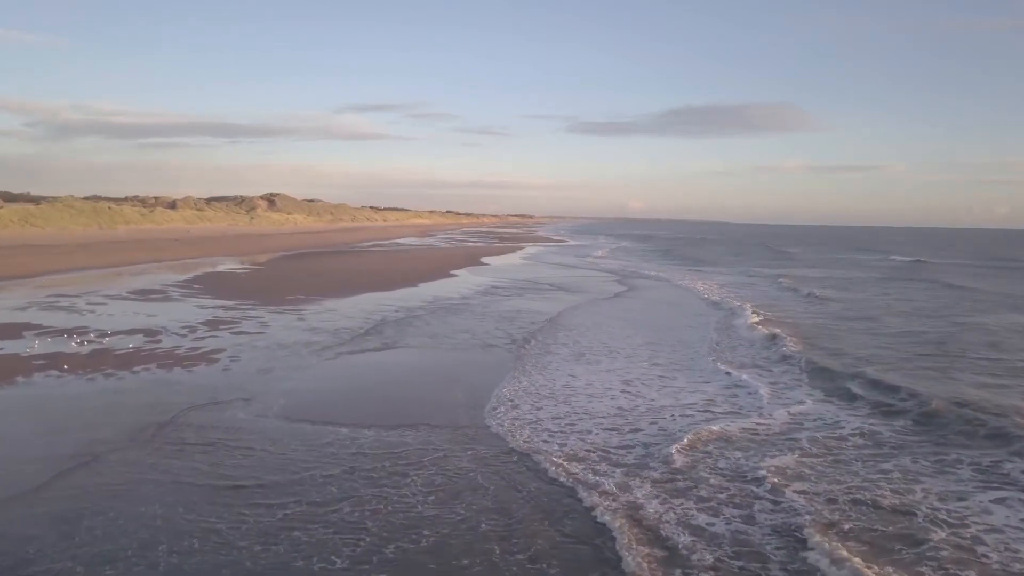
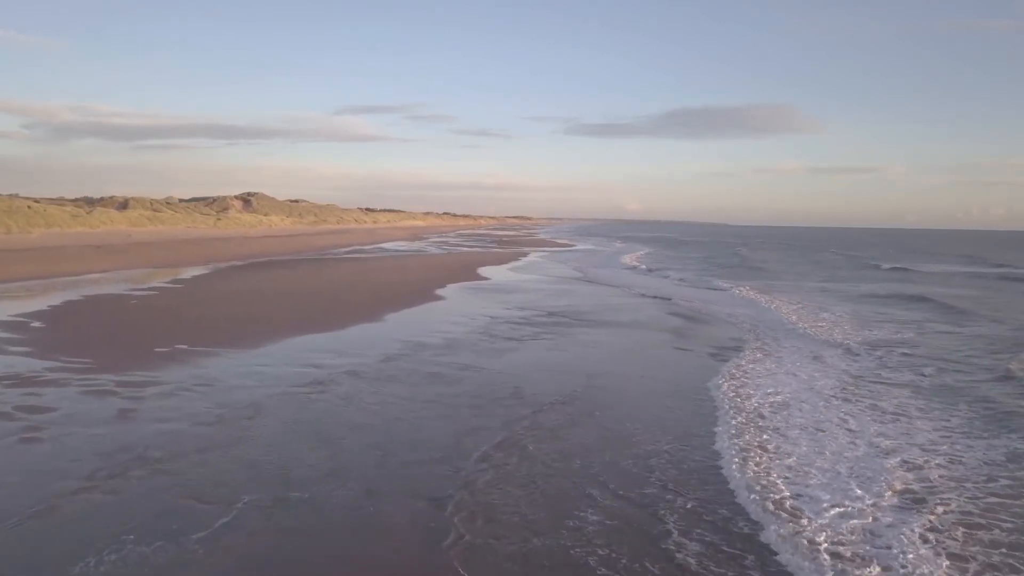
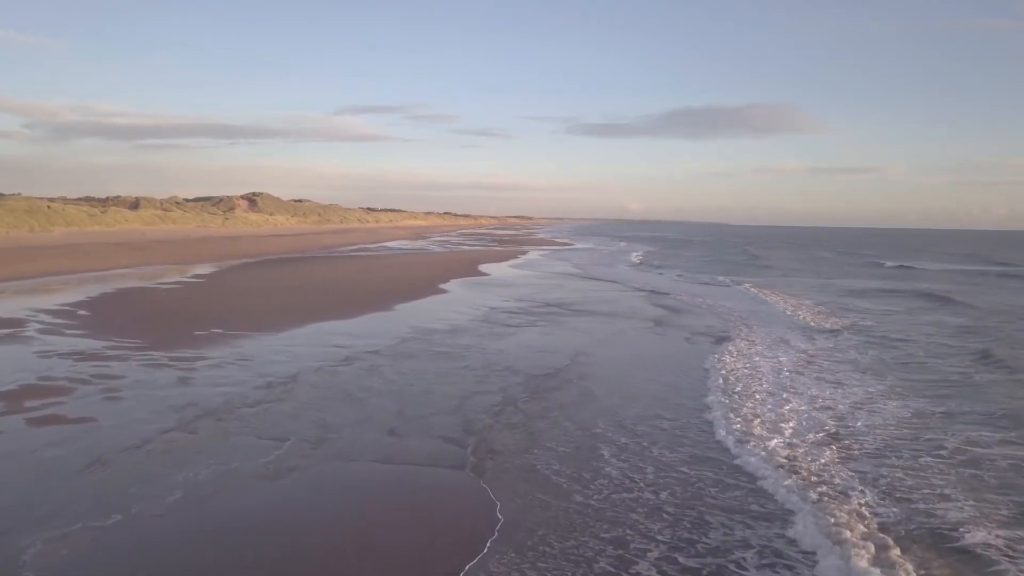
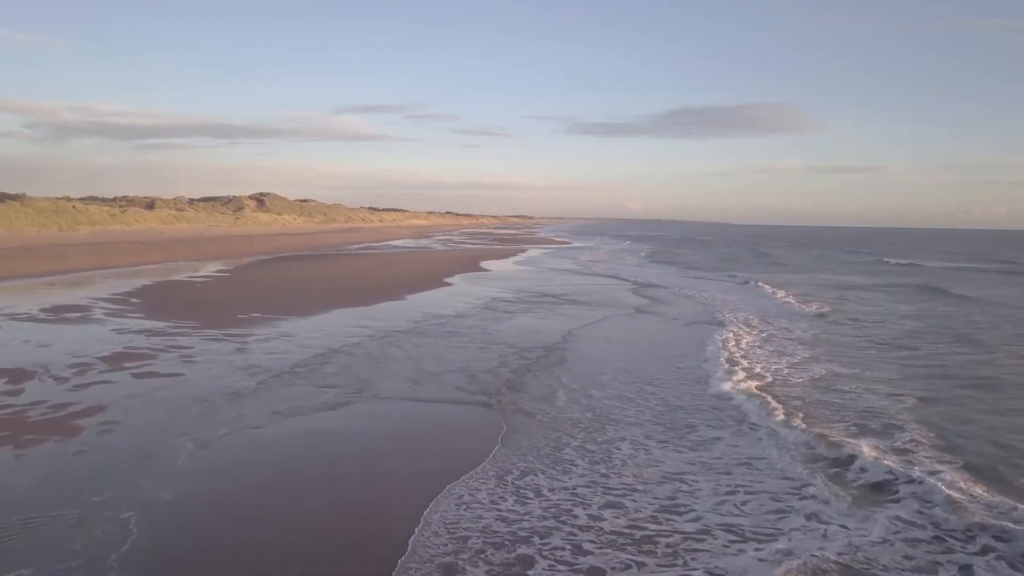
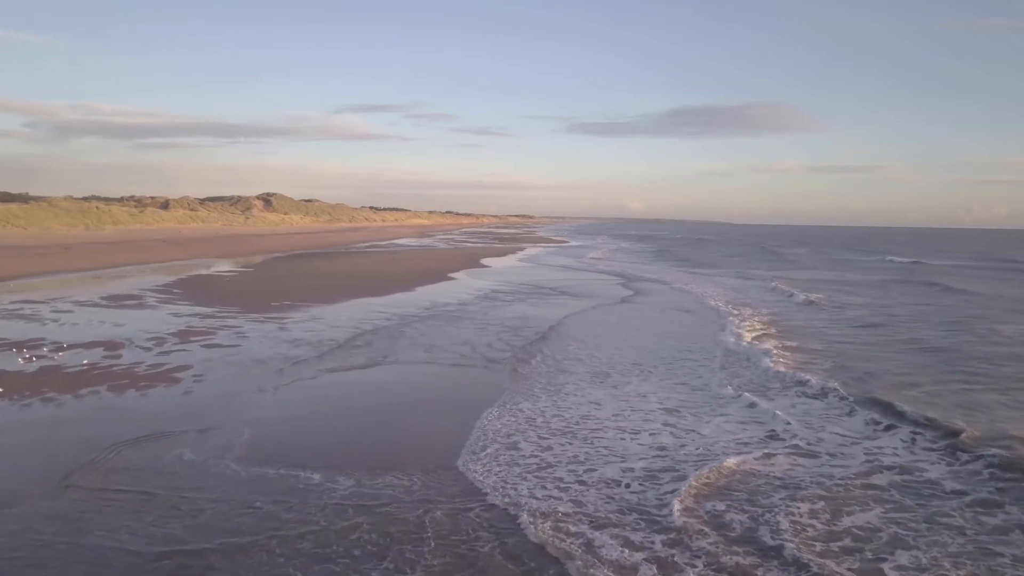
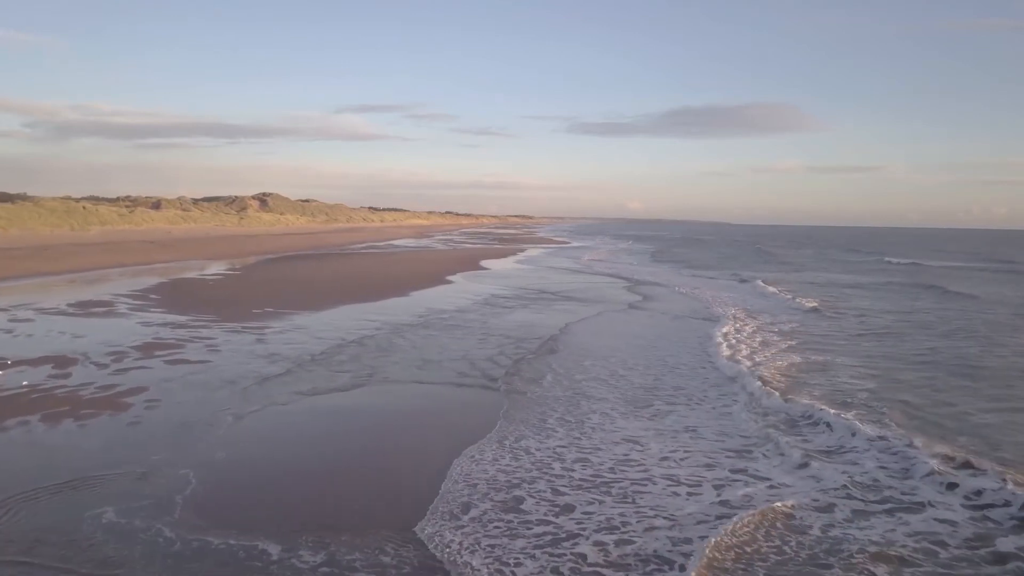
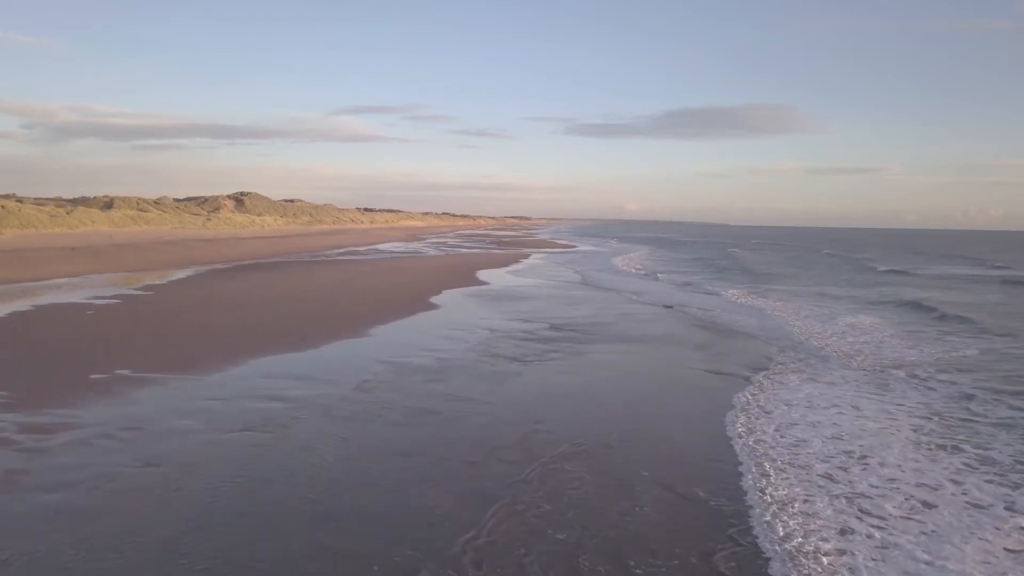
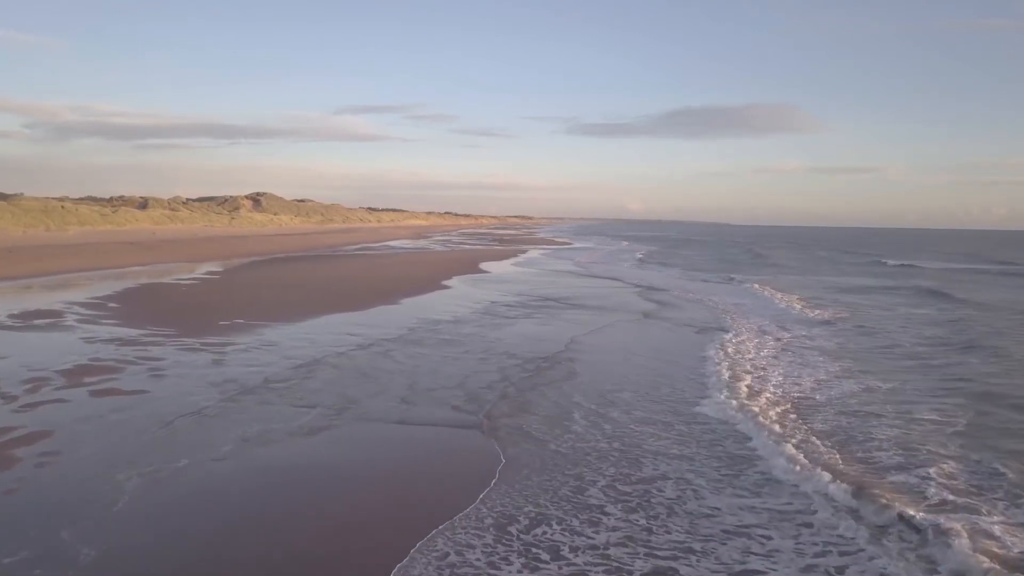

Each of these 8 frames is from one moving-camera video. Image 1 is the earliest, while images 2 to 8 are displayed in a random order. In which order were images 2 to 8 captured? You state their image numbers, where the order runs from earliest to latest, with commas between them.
5, 6, 4, 8, 3, 2, 7
